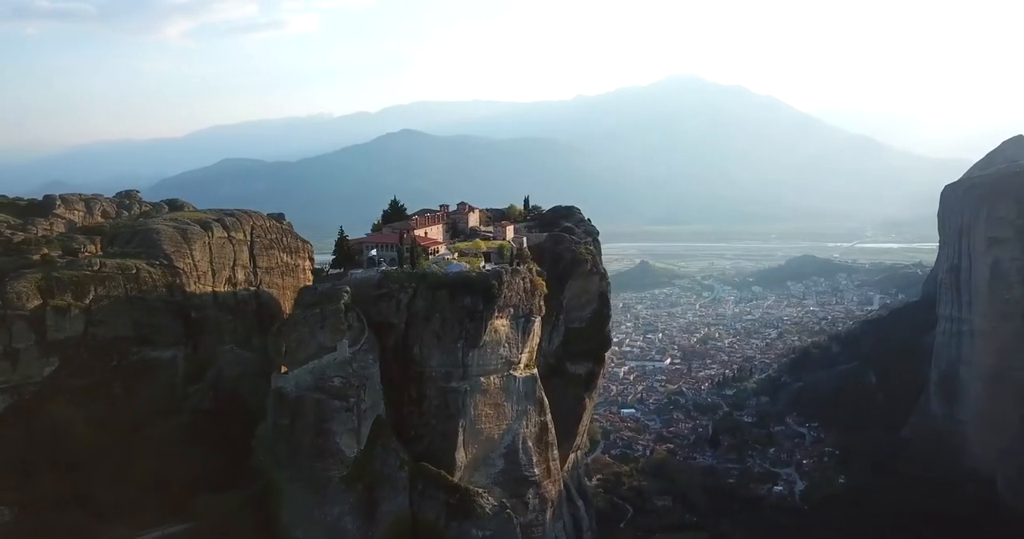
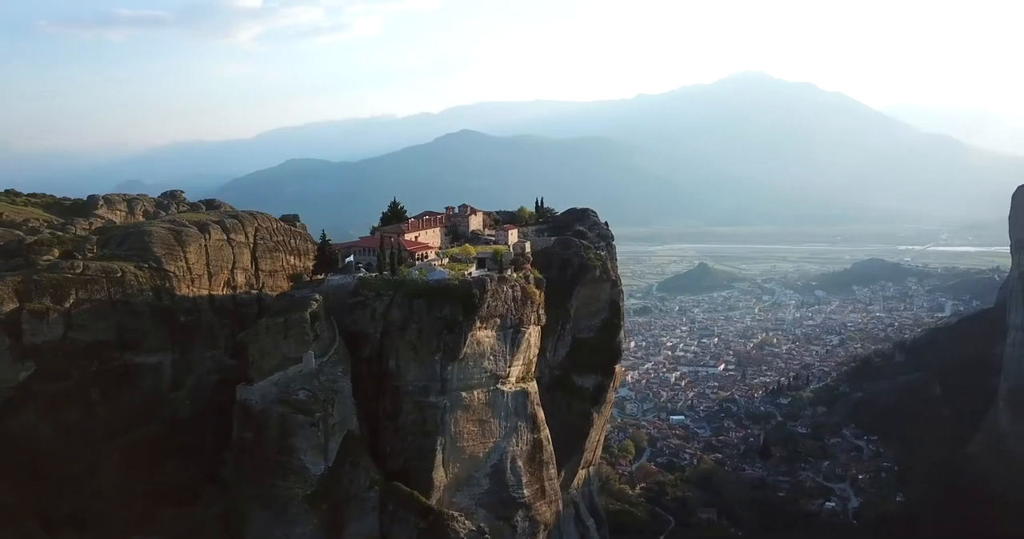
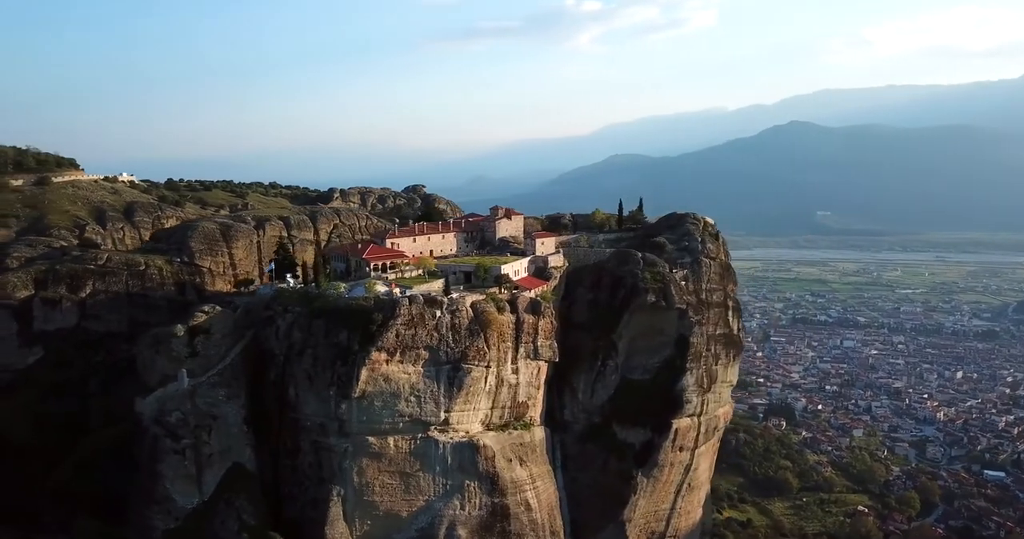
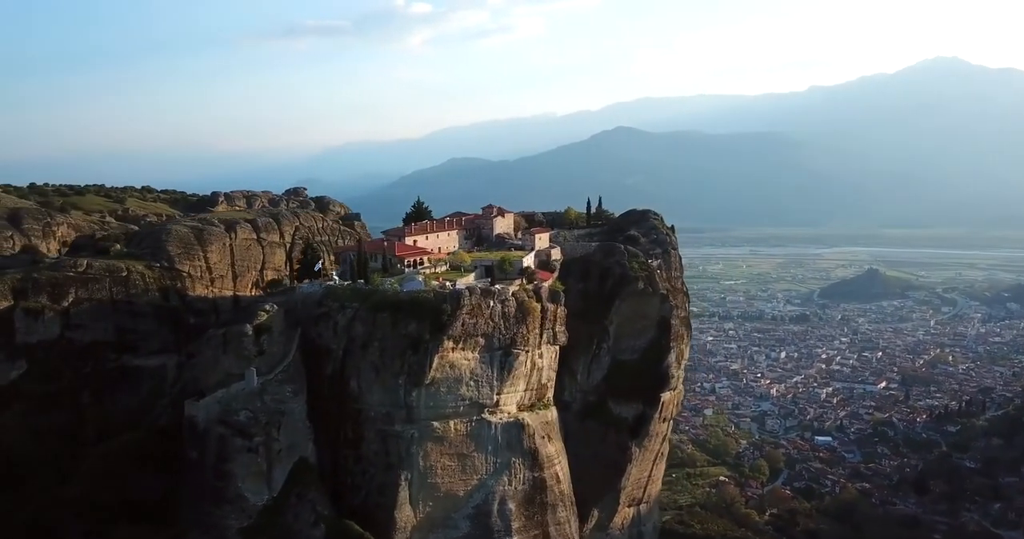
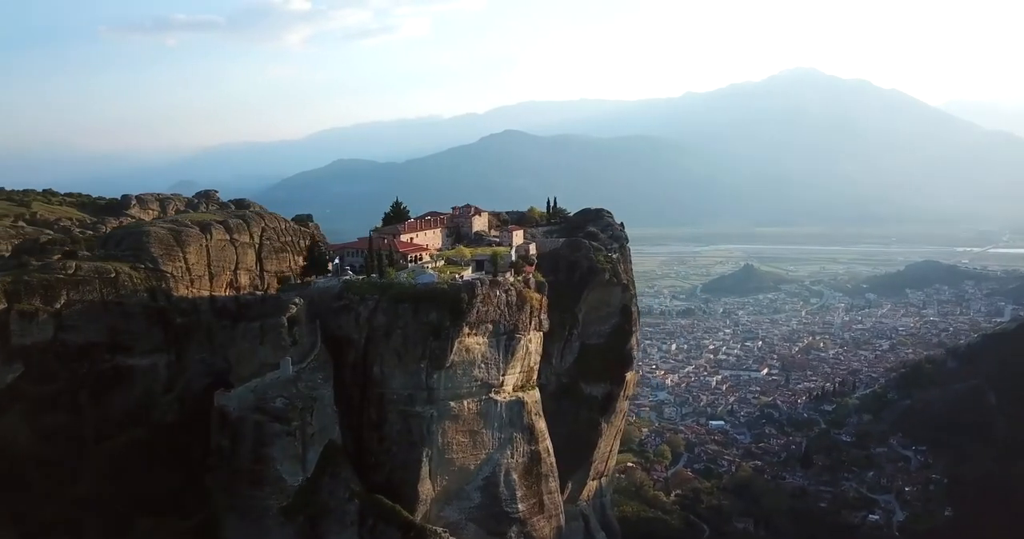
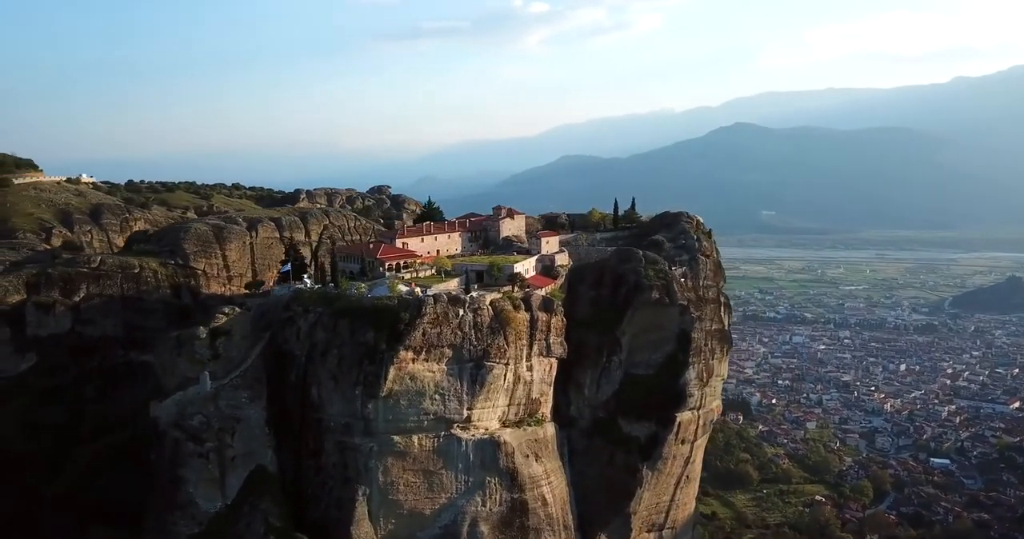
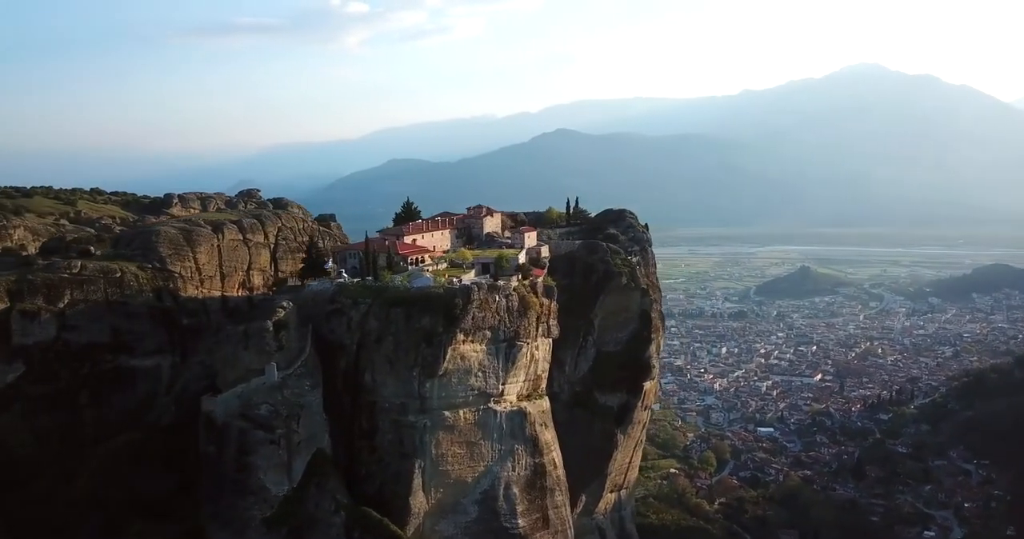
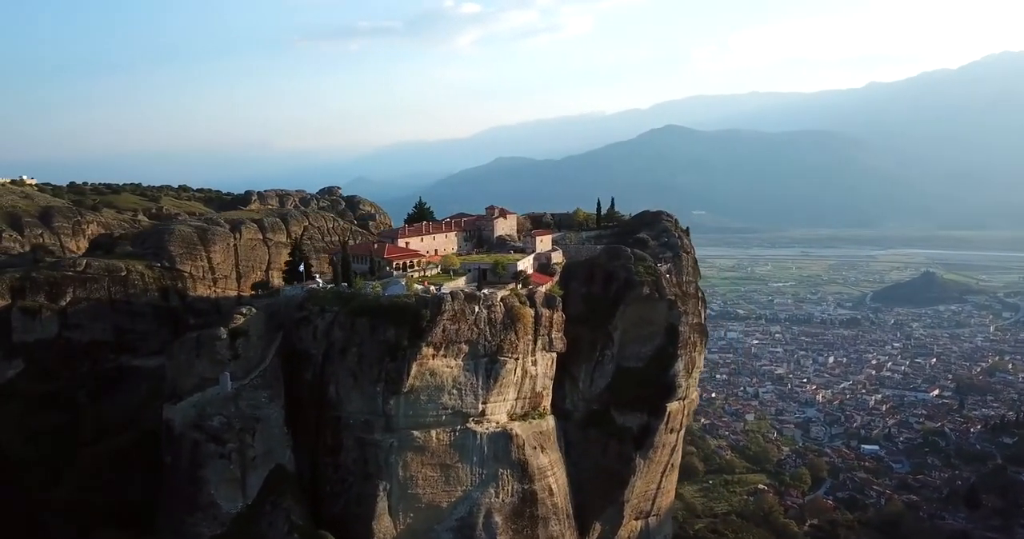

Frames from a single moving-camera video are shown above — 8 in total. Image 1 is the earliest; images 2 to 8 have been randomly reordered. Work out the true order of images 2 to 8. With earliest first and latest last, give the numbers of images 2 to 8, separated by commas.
2, 5, 7, 4, 8, 6, 3
